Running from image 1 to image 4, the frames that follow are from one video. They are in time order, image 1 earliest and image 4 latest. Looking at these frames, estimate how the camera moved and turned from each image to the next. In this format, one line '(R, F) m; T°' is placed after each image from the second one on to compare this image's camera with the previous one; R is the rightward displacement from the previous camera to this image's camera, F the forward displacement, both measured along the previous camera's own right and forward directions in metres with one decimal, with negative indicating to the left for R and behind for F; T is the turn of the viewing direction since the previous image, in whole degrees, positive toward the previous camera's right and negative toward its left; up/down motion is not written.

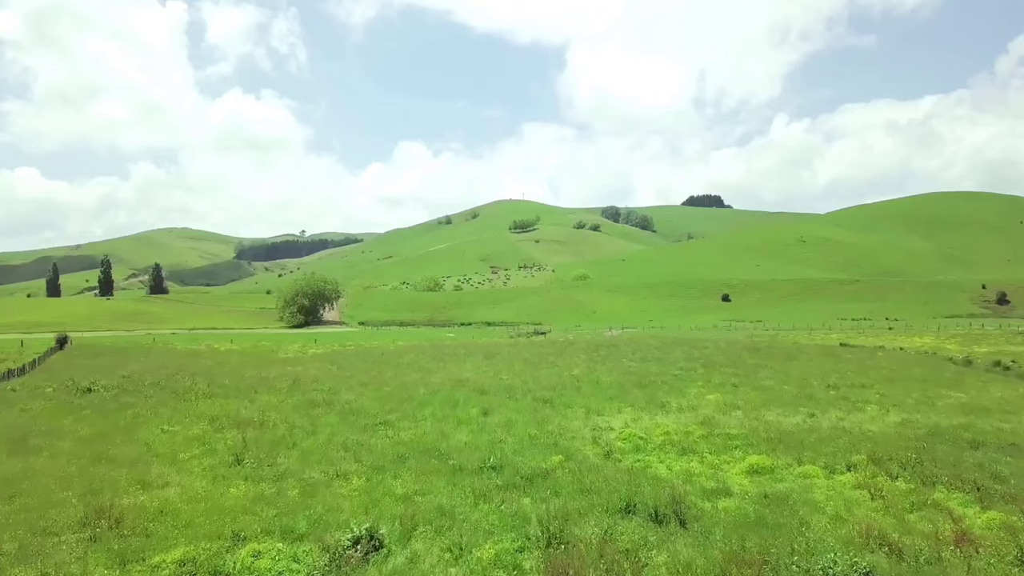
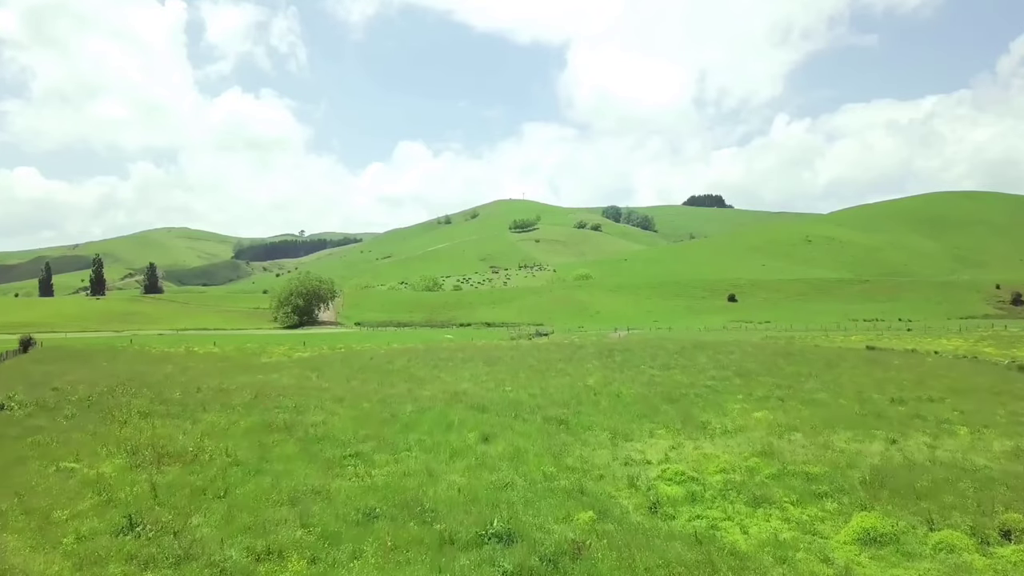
(-0.3, +5.6) m; 0°
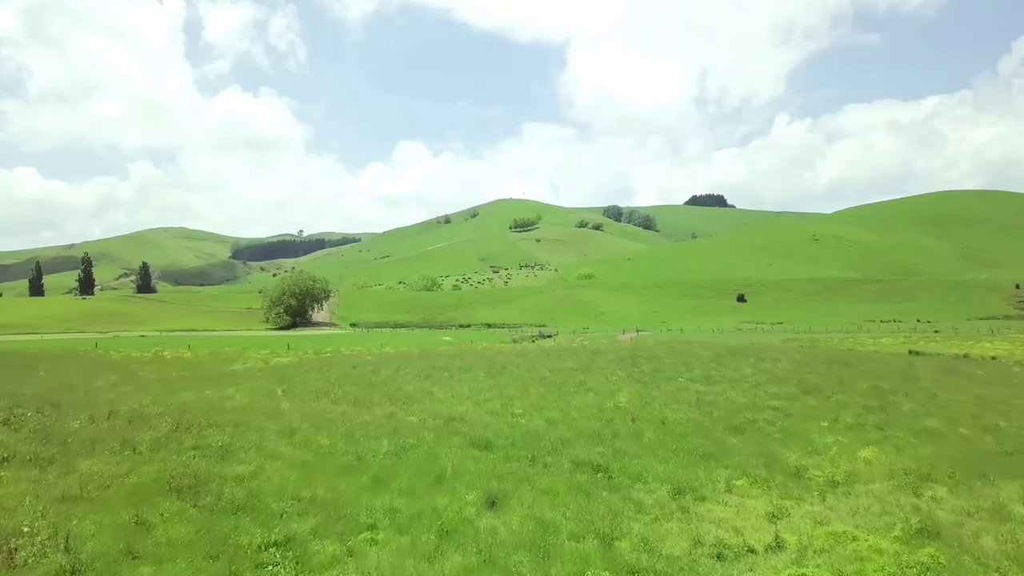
(-0.5, +7.3) m; 0°
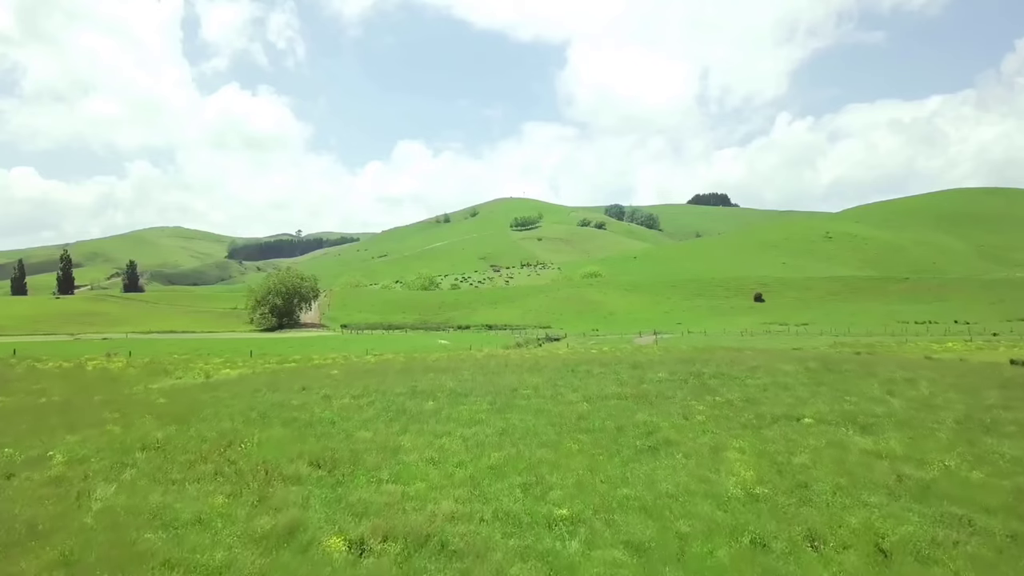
(-0.8, +12.9) m; 0°
